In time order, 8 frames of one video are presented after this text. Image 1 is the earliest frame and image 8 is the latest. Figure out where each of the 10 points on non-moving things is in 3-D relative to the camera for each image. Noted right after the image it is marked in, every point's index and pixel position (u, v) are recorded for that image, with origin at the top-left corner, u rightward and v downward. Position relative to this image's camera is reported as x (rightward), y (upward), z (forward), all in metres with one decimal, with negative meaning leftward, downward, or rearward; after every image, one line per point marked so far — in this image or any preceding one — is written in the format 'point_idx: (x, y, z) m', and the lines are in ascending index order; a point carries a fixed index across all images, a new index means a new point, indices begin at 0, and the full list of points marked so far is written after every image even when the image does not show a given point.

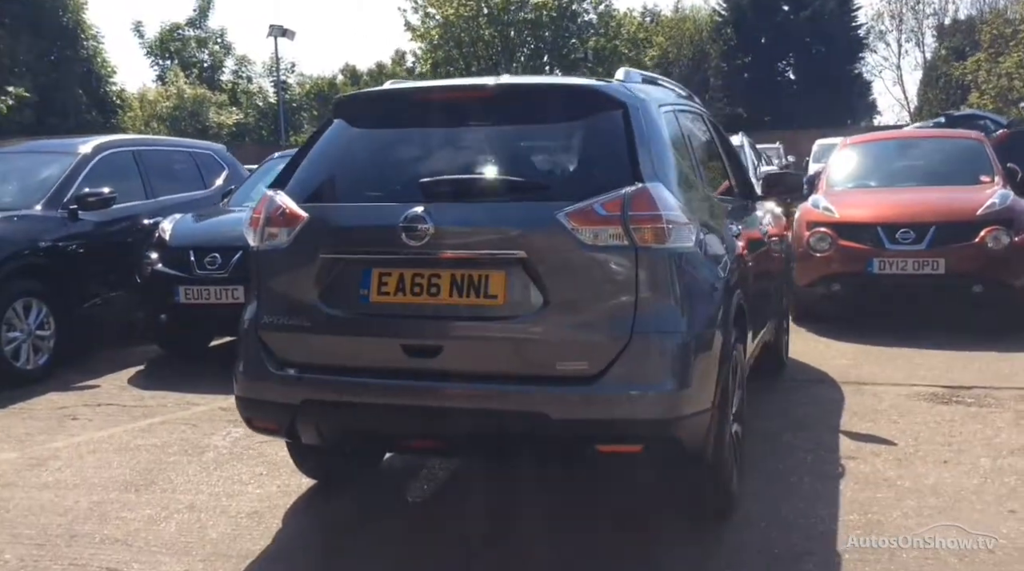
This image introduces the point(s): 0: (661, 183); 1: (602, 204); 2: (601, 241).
0: (+0.5, +0.4, +3.8) m
1: (+0.3, +0.3, +3.6) m
2: (+0.3, +0.2, +3.6) m
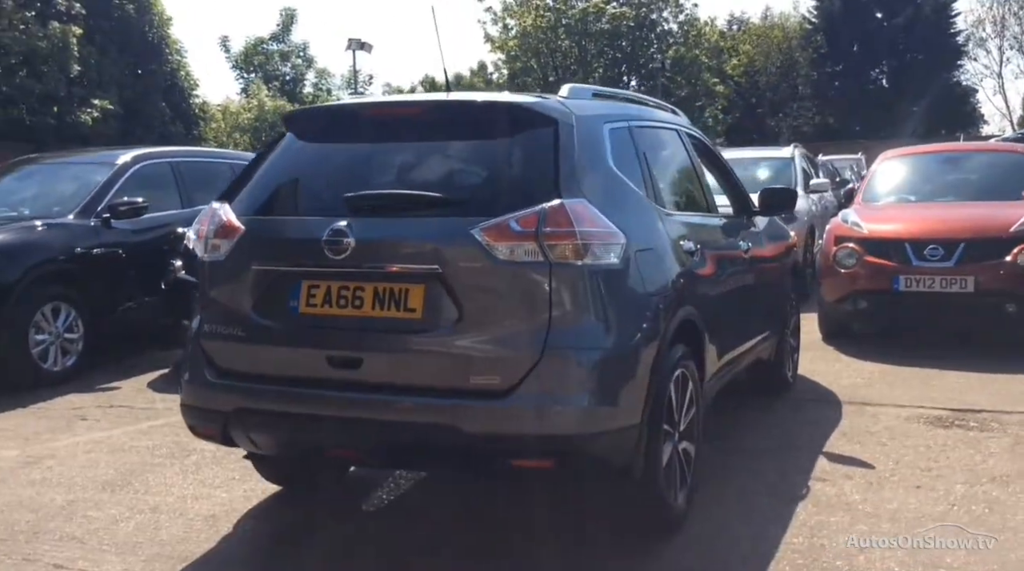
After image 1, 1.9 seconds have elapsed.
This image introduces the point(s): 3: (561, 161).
0: (+0.3, +0.3, +3.8) m
1: (0.0, +0.2, +3.7) m
2: (0.0, +0.1, +3.6) m
3: (+0.2, +0.5, +3.9) m
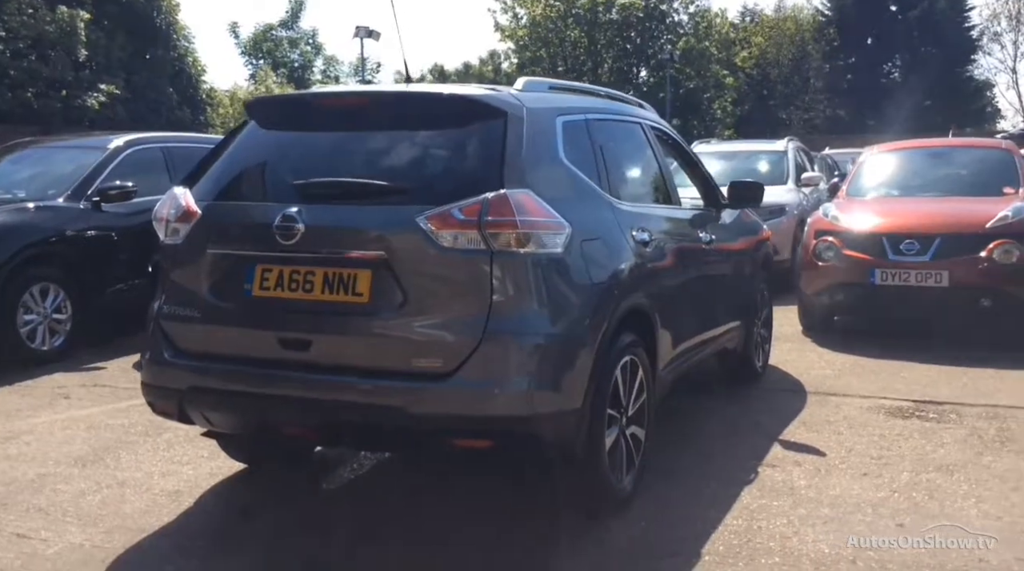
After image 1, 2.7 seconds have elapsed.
0: (+0.1, +0.4, +3.9) m
1: (-0.2, +0.3, +3.8) m
2: (-0.2, +0.1, +3.8) m
3: (0.0, +0.5, +4.0) m
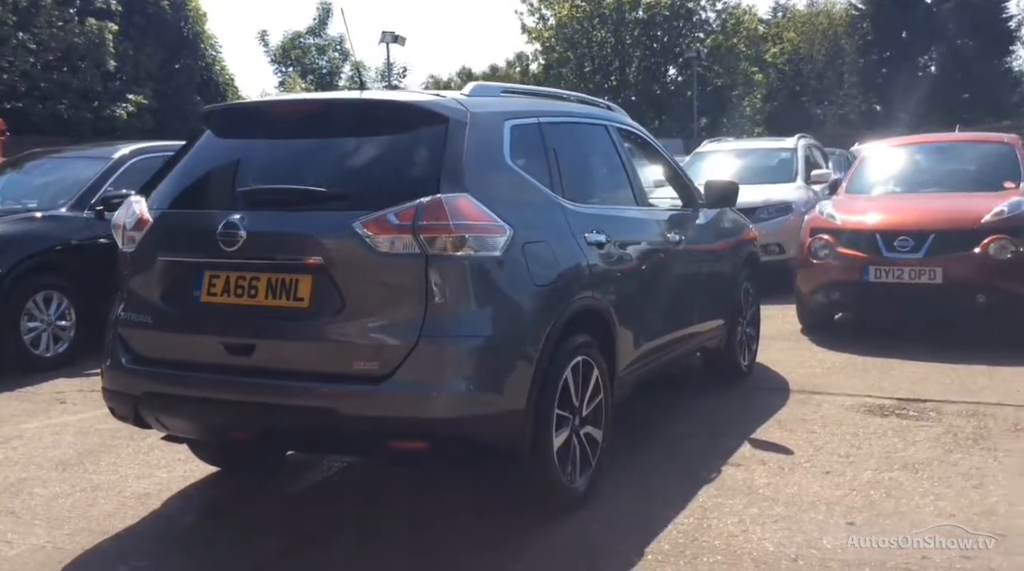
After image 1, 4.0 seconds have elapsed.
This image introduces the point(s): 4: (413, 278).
0: (-0.2, +0.3, +4.0) m
1: (-0.4, +0.3, +3.9) m
2: (-0.4, +0.1, +3.8) m
3: (-0.3, +0.5, +4.0) m
4: (-0.4, 0.0, +3.8) m
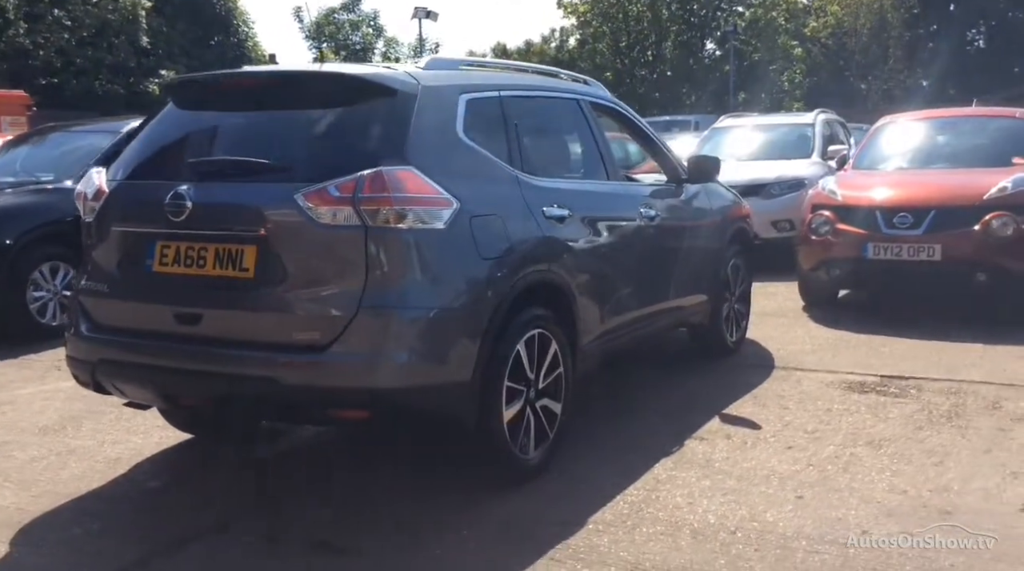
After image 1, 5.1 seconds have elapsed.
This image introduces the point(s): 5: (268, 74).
0: (-0.4, +0.5, +4.0) m
1: (-0.6, +0.4, +3.9) m
2: (-0.6, +0.2, +3.9) m
3: (-0.5, +0.6, +4.1) m
4: (-0.6, +0.1, +3.9) m
5: (-1.0, +0.9, +4.3) m
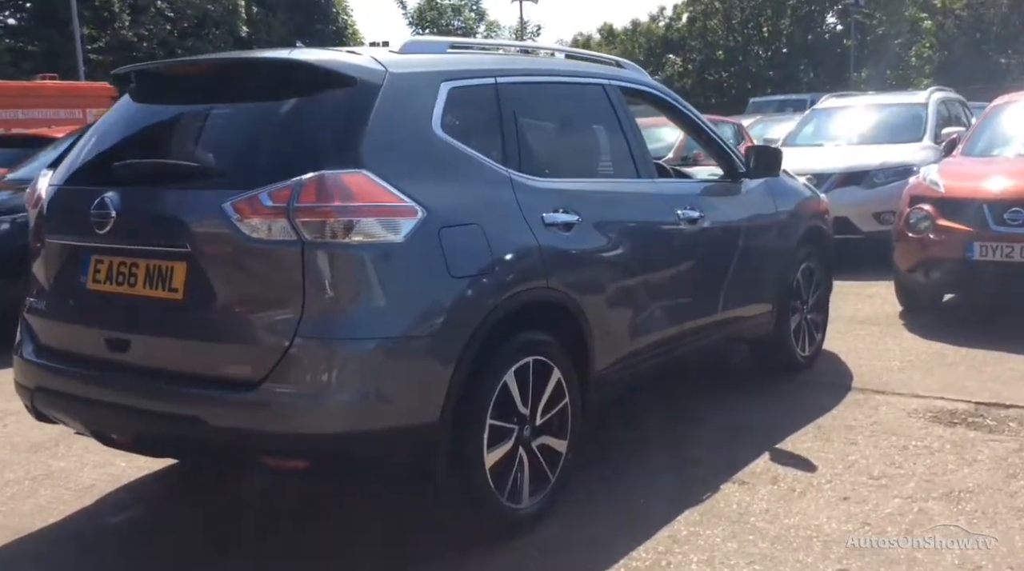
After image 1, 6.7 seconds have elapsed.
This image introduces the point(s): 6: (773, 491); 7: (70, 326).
0: (-0.5, +0.4, +3.4) m
1: (-0.7, +0.3, +3.3) m
2: (-0.7, +0.2, +3.3) m
3: (-0.5, +0.5, +3.5) m
4: (-0.7, +0.1, +3.3) m
5: (-1.0, +0.8, +3.7) m
6: (+1.0, -0.8, +4.2) m
7: (-1.6, -0.1, +3.7) m
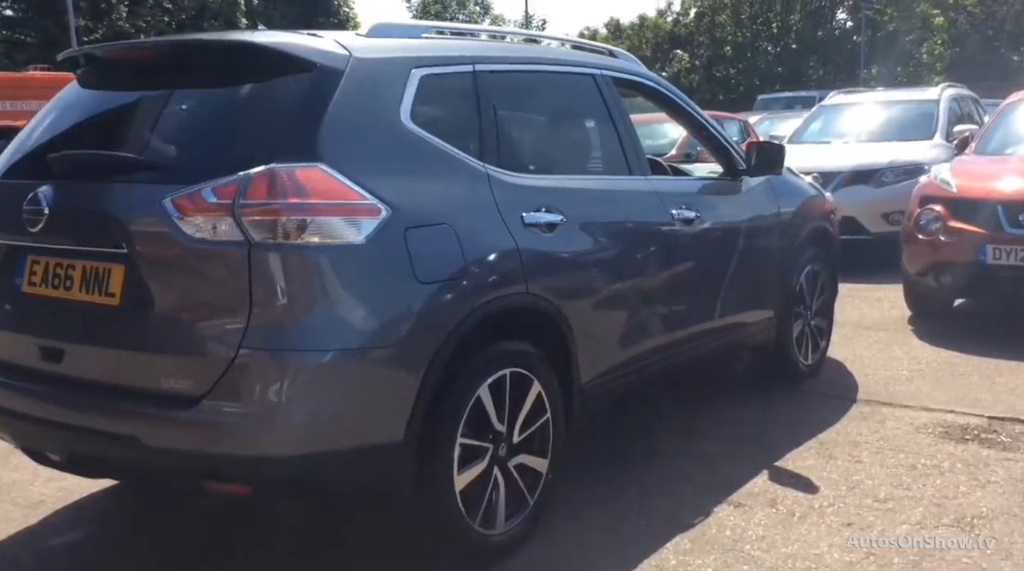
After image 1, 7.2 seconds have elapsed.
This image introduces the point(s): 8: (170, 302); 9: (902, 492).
0: (-0.5, +0.4, +3.1) m
1: (-0.8, +0.3, +3.0) m
2: (-0.8, +0.1, +3.0) m
3: (-0.6, +0.5, +3.2) m
4: (-0.8, 0.0, +3.0) m
5: (-1.1, +0.8, +3.4) m
6: (+0.9, -0.8, +3.9) m
7: (-1.6, -0.2, +3.4) m
8: (-1.0, 0.0, +3.0) m
9: (+1.5, -0.8, +4.1) m
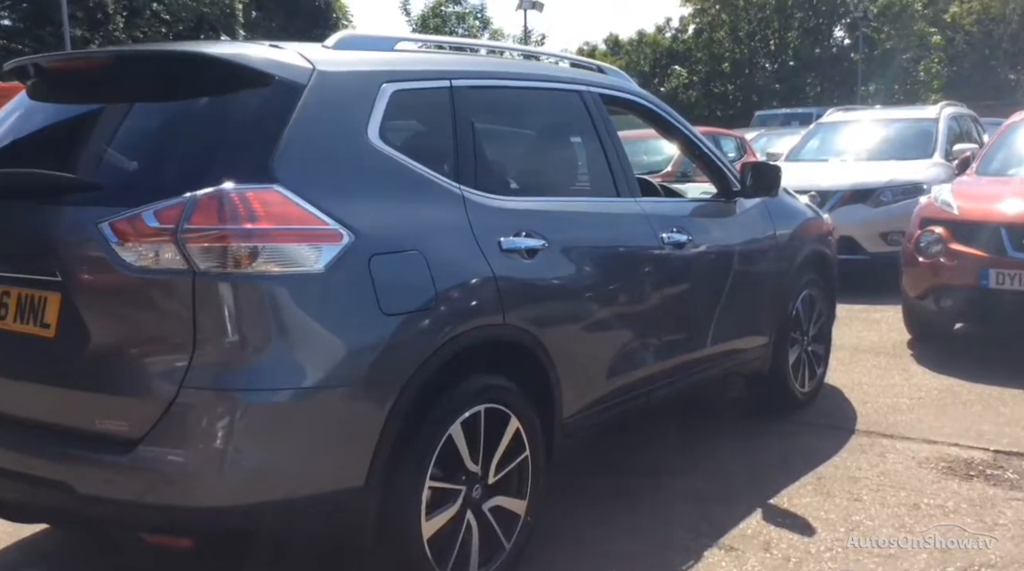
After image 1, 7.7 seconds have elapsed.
0: (-0.6, +0.3, +2.8) m
1: (-0.9, +0.2, +2.8) m
2: (-0.9, +0.1, +2.7) m
3: (-0.7, +0.4, +2.9) m
4: (-0.8, 0.0, +2.7) m
5: (-1.2, +0.7, +3.2) m
6: (+0.9, -1.0, +3.6) m
7: (-1.7, -0.2, +3.2) m
8: (-1.0, -0.1, +2.8) m
9: (+1.4, -0.9, +3.8) m
